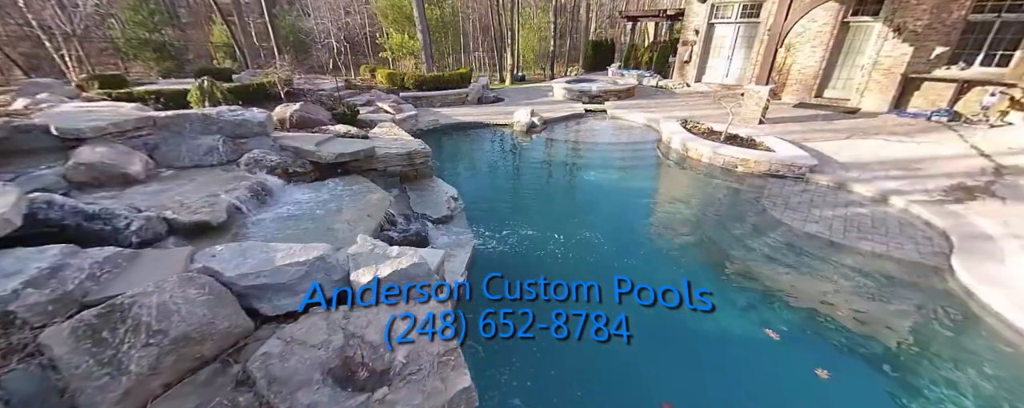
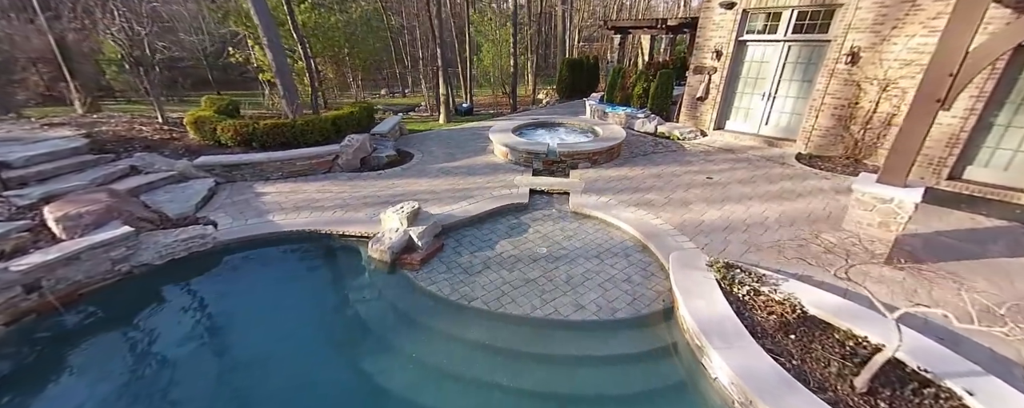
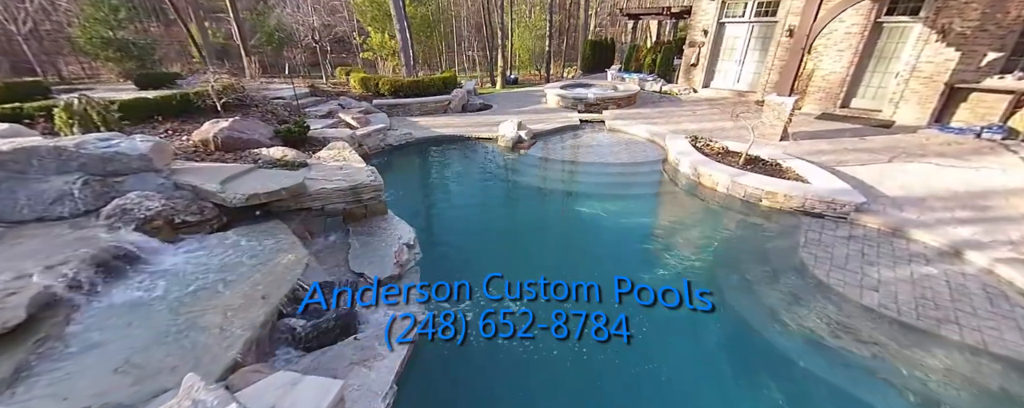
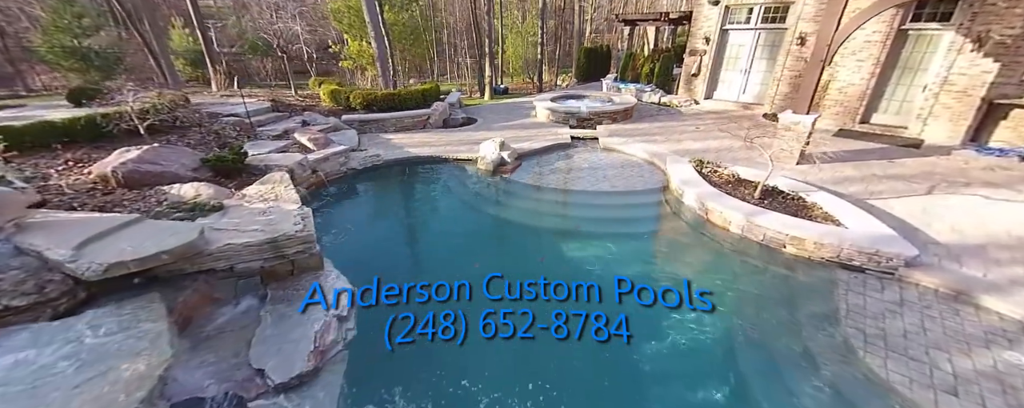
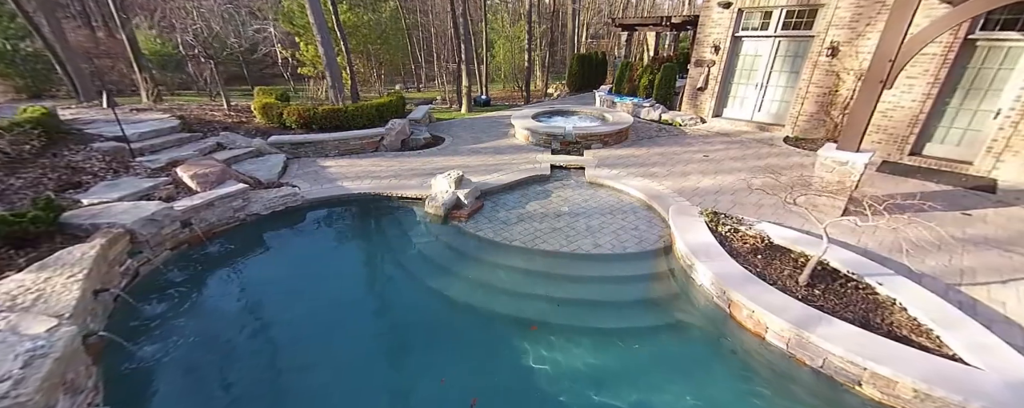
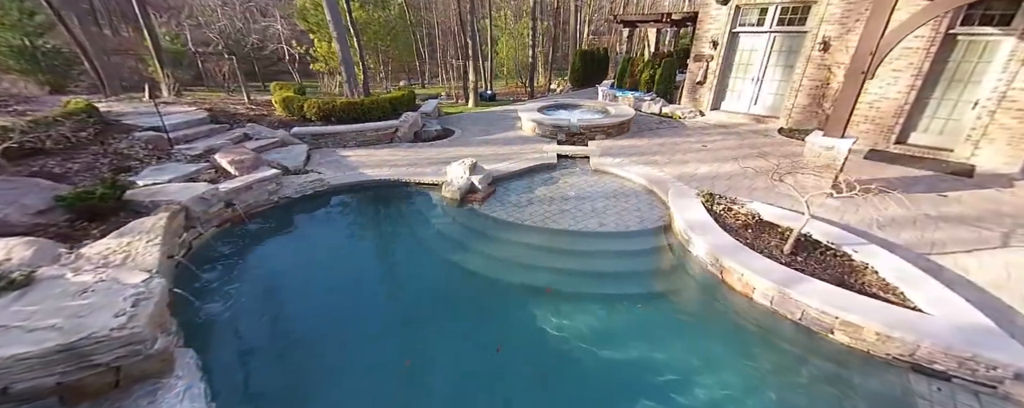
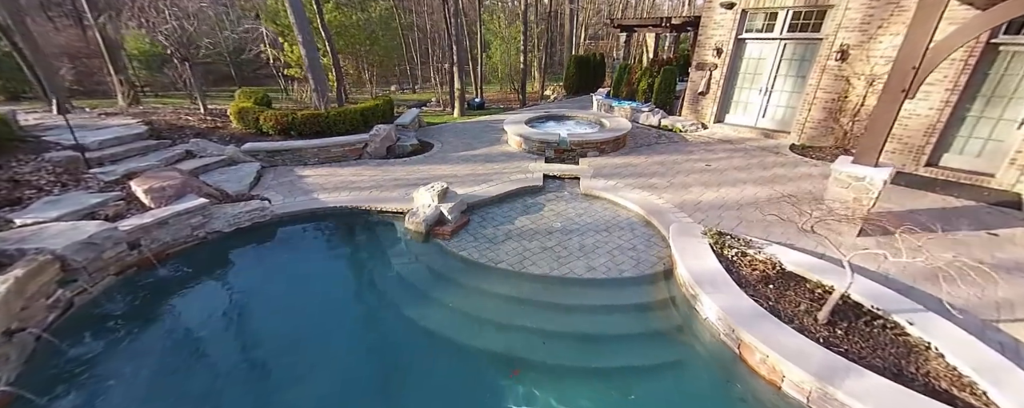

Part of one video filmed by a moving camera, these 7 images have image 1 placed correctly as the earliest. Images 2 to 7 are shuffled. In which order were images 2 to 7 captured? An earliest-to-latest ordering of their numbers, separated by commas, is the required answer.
3, 4, 6, 5, 7, 2
